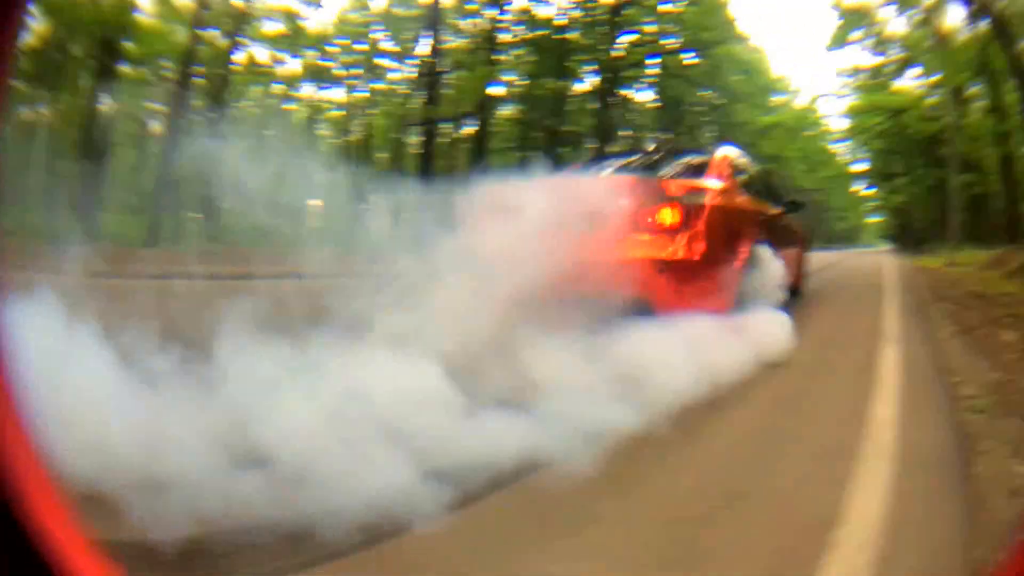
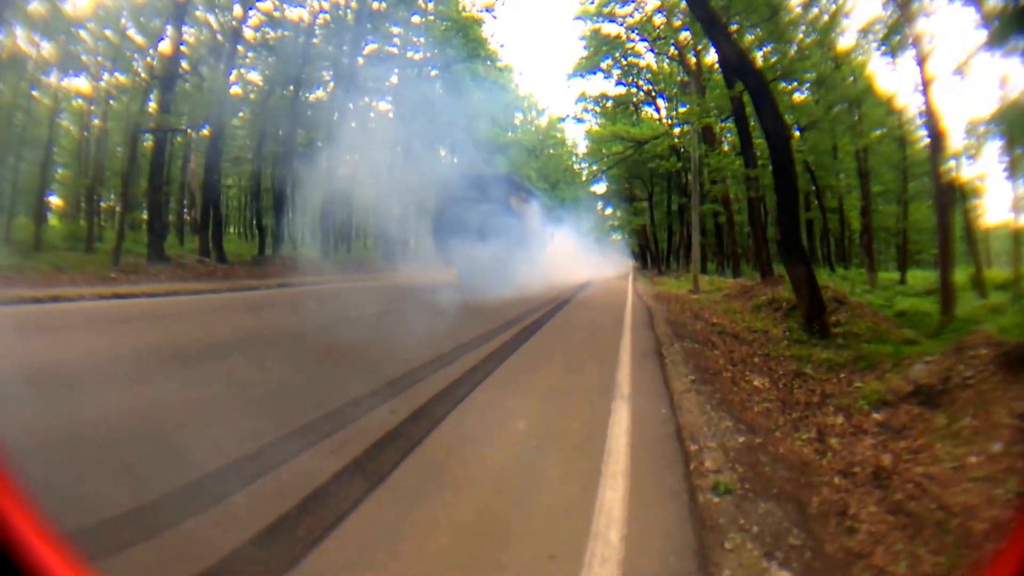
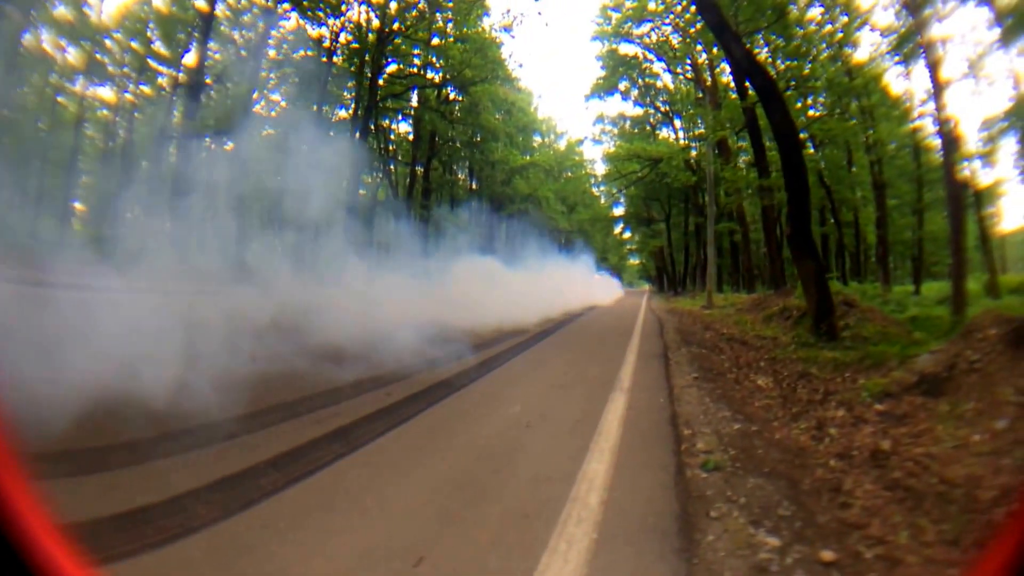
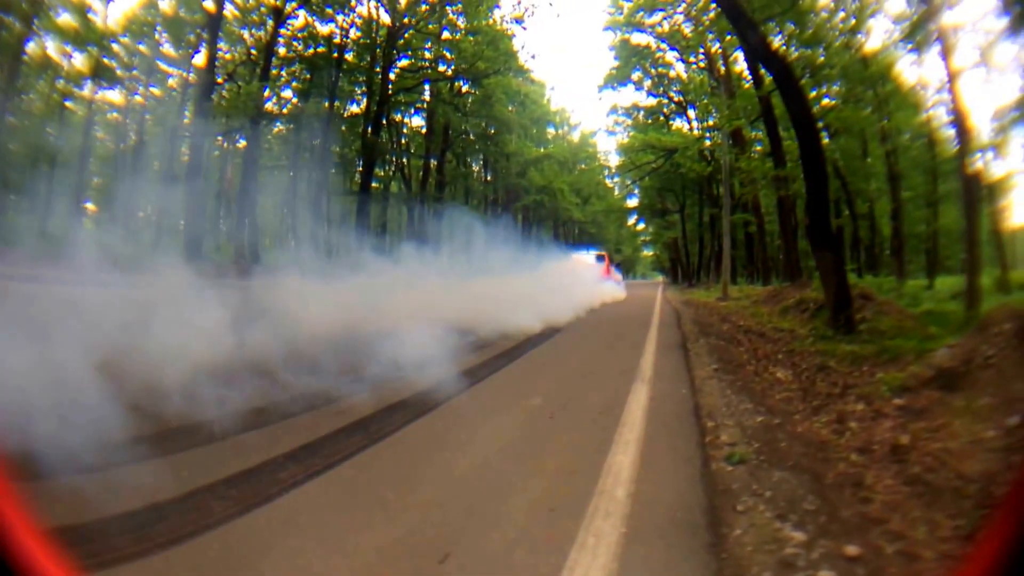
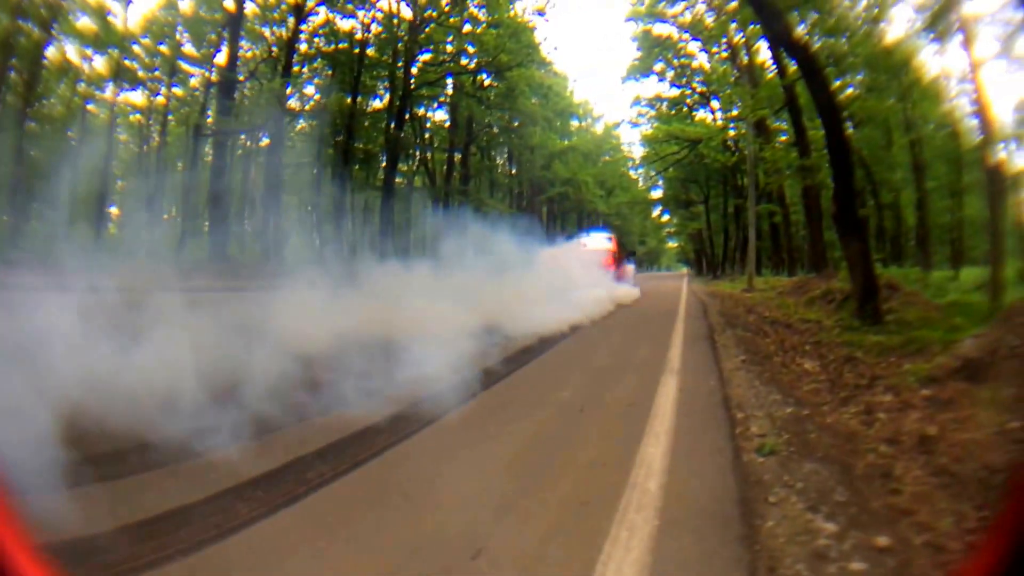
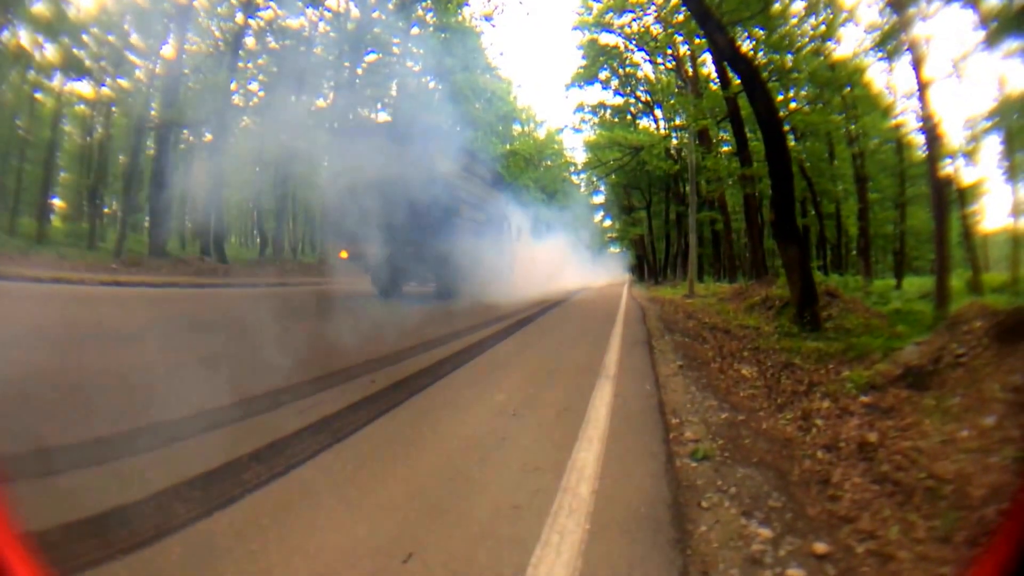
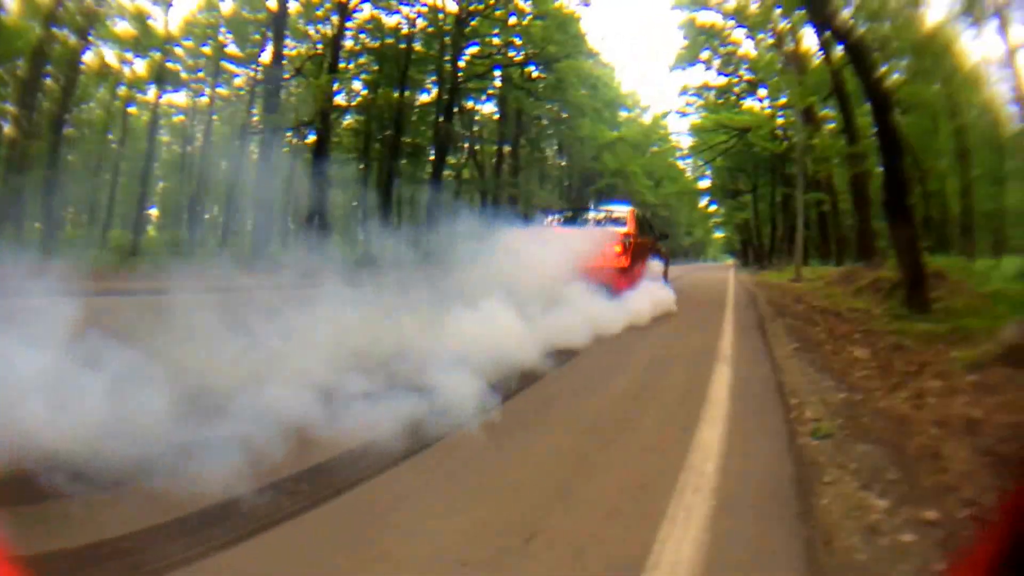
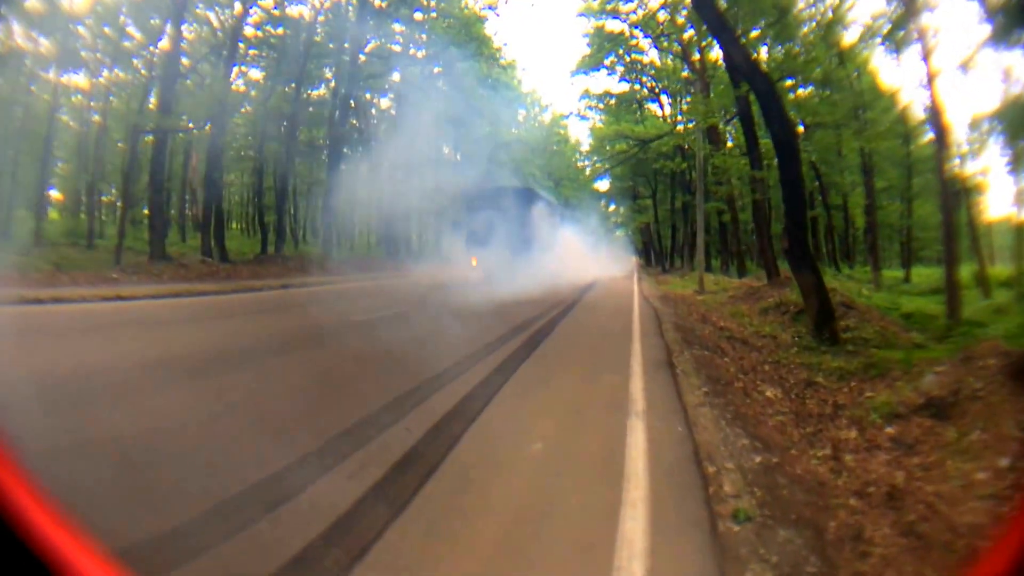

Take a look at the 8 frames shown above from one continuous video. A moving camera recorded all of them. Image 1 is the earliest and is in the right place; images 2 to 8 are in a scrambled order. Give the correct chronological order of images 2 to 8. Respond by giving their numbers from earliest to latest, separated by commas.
7, 5, 4, 3, 6, 2, 8
